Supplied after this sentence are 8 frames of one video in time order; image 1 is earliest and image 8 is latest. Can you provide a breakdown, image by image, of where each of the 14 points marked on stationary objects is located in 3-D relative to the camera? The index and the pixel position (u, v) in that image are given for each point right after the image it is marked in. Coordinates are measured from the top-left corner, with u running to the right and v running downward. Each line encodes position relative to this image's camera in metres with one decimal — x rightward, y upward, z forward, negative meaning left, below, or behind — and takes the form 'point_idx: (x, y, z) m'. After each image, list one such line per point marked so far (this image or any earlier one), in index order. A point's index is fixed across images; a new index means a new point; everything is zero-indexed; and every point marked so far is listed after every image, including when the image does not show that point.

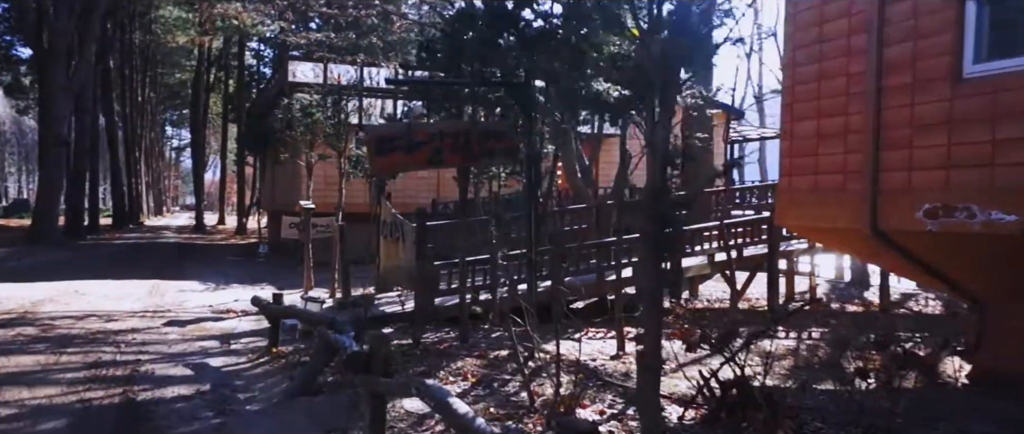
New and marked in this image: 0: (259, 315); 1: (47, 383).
0: (-3.6, -1.4, +11.5) m
1: (-4.0, -1.4, +6.9) m
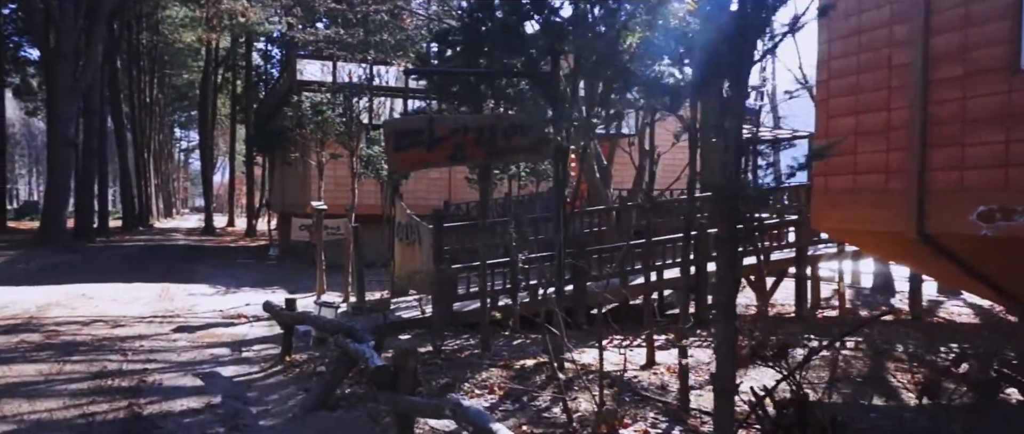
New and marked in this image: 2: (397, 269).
0: (-3.3, -1.4, +11.1) m
1: (-3.7, -1.4, +6.5) m
2: (-1.8, -0.8, +12.4) m
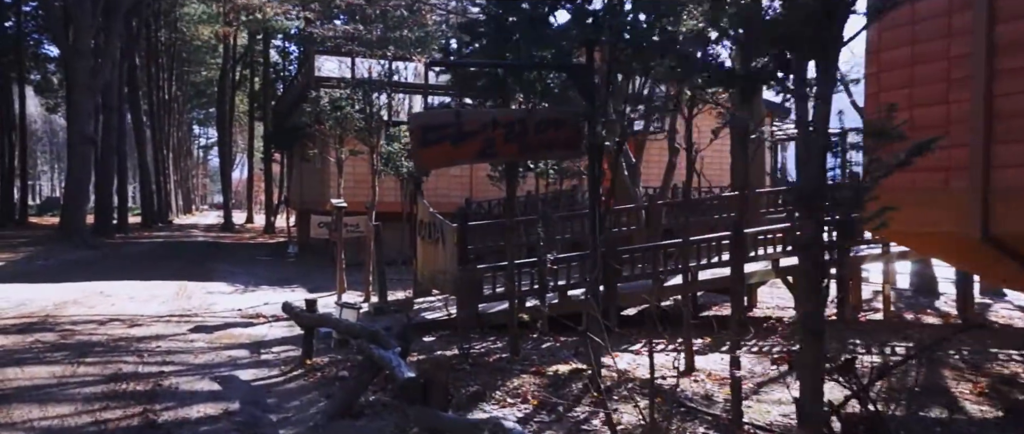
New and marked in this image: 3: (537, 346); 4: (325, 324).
0: (-3.0, -1.4, +10.8) m
1: (-3.5, -1.4, +6.2) m
2: (-1.4, -0.8, +12.1) m
3: (+0.3, -1.6, +9.7) m
4: (-1.8, -1.0, +7.7) m
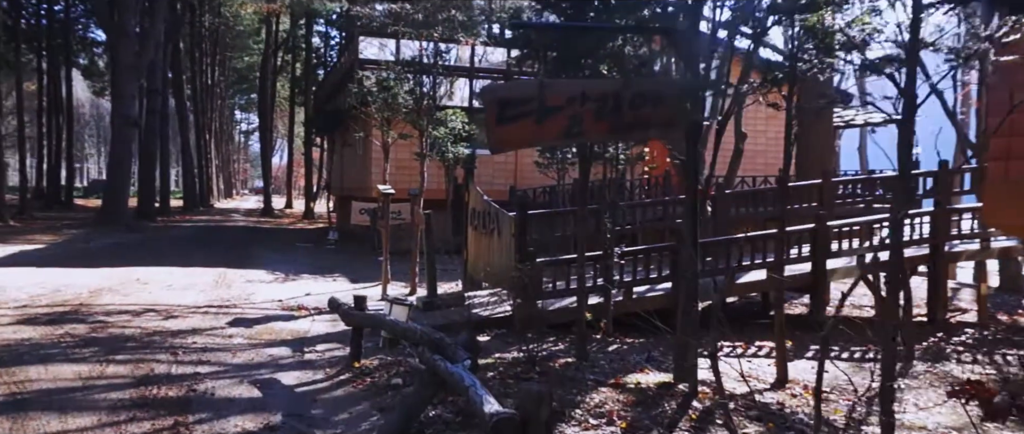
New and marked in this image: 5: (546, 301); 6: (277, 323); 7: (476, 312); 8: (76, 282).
0: (-2.2, -1.2, +10.1) m
1: (-2.9, -1.3, +5.5) m
2: (-0.6, -0.6, +11.3) m
3: (+1.0, -1.5, +8.9) m
4: (-1.2, -0.9, +6.9) m
5: (+0.4, -1.0, +9.5) m
6: (-2.8, -1.3, +9.5) m
7: (-0.5, -1.2, +9.9) m
8: (-6.9, -1.0, +12.8) m
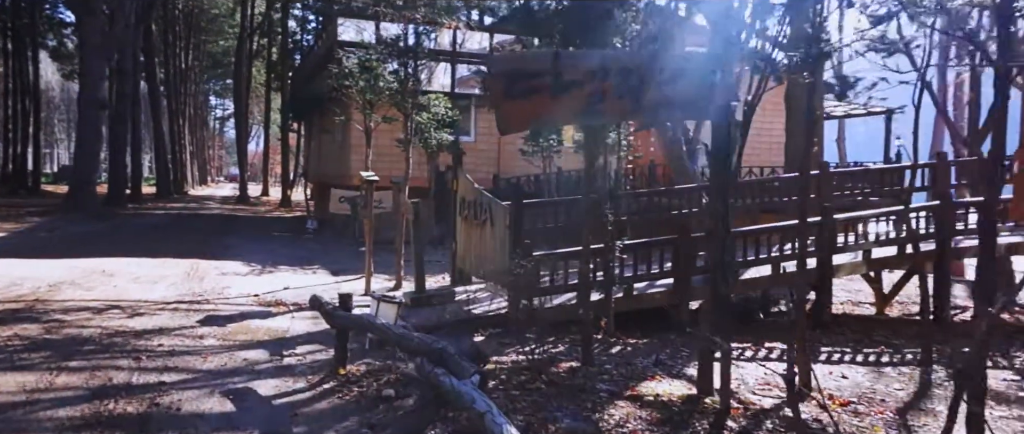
0: (-2.3, -1.1, +9.4) m
1: (-2.9, -1.2, +4.8) m
2: (-0.7, -0.5, +10.6) m
3: (+1.0, -1.4, +8.2) m
4: (-1.2, -0.9, +6.2) m
5: (+0.3, -0.9, +8.8) m
6: (-2.8, -1.1, +8.8) m
7: (-0.5, -1.1, +9.2) m
8: (-7.1, -0.8, +11.9) m
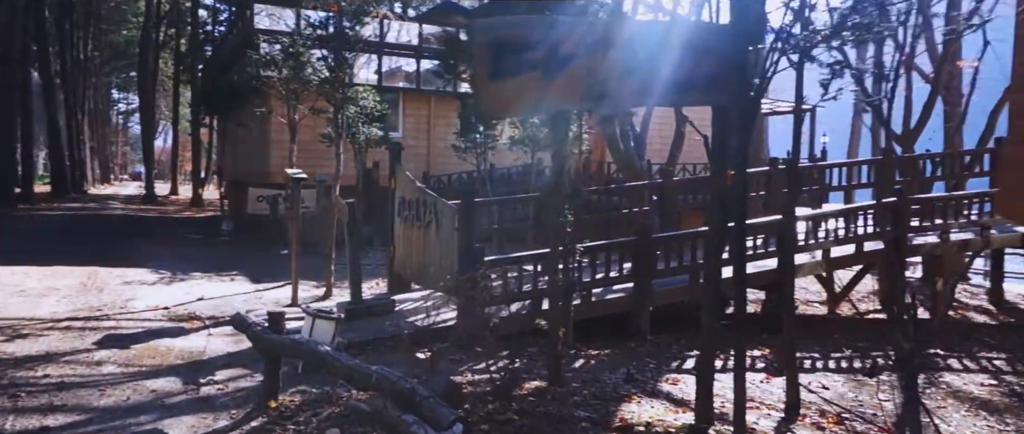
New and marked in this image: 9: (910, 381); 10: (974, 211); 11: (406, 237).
0: (-2.8, -1.1, +8.2) m
1: (-3.0, -1.3, +3.6) m
2: (-1.3, -0.5, +9.6) m
3: (+0.5, -1.4, +7.4) m
4: (-1.4, -0.9, +5.2) m
5: (-0.2, -0.9, +8.0) m
6: (-3.3, -1.2, +7.6) m
7: (-1.0, -1.1, +8.2) m
8: (-7.8, -0.9, +10.3) m
9: (+4.0, -1.6, +8.1) m
10: (+7.0, +0.1, +12.2) m
11: (-1.2, -0.2, +9.3) m
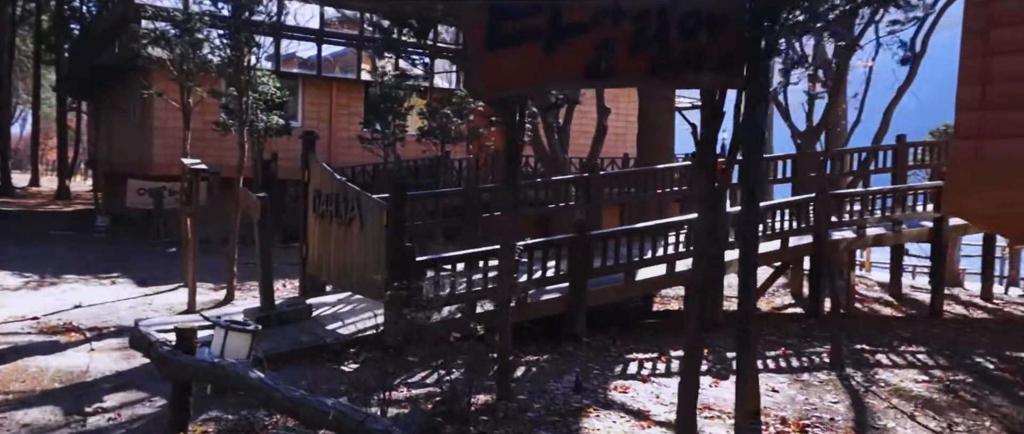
0: (-3.4, -1.1, +7.1) m
1: (-2.9, -1.3, +2.6) m
2: (-2.2, -0.4, +8.7) m
3: (0.0, -1.3, +6.8) m
4: (-1.6, -0.9, +4.4) m
5: (-0.8, -0.9, +7.2) m
6: (-3.8, -1.1, +6.5) m
7: (-1.7, -1.0, +7.4) m
8: (-8.7, -0.8, +8.5) m
9: (+3.3, -1.6, +7.9) m
10: (+5.7, +0.2, +12.4) m
11: (-2.0, -0.2, +8.4) m
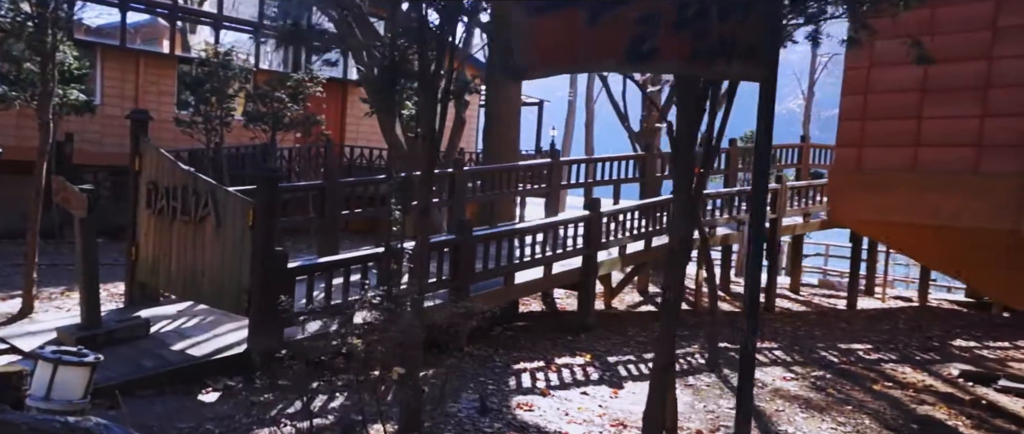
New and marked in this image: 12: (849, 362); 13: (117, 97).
0: (-4.2, -1.1, +5.5) m
1: (-2.6, -1.3, +1.2) m
2: (-3.4, -0.4, +7.4) m
3: (-0.8, -1.3, +6.0) m
4: (-1.8, -0.9, +3.3) m
5: (-1.6, -0.9, +6.3) m
6: (-4.4, -1.1, +4.8) m
7: (-2.6, -1.0, +6.2) m
8: (-9.6, -0.8, +5.6) m
9: (+2.2, -1.6, +7.9) m
10: (+3.4, +0.2, +12.9) m
11: (-3.1, -0.2, +7.1) m
12: (+4.0, -1.7, +9.5) m
13: (-8.1, +2.4, +16.3) m
